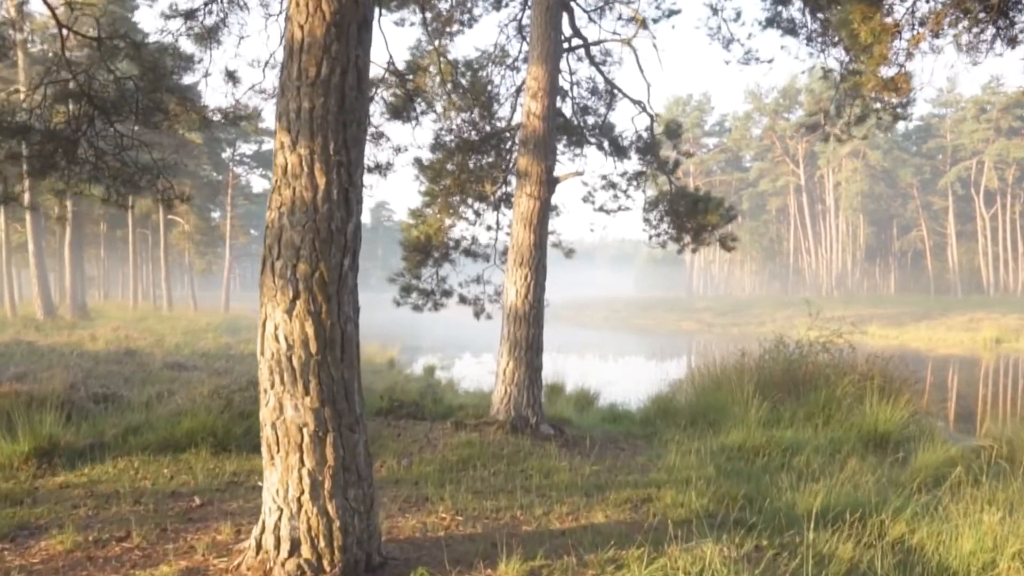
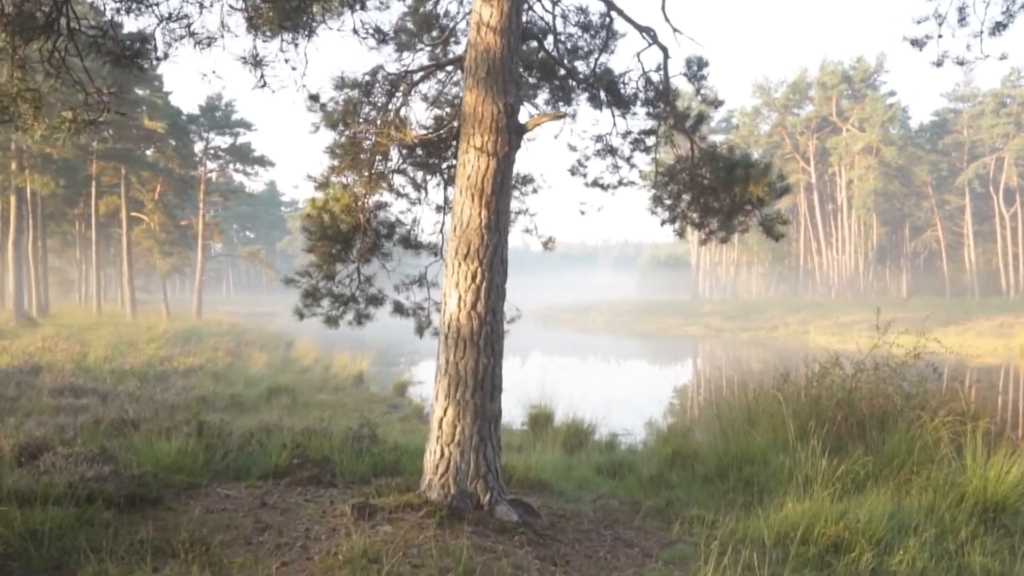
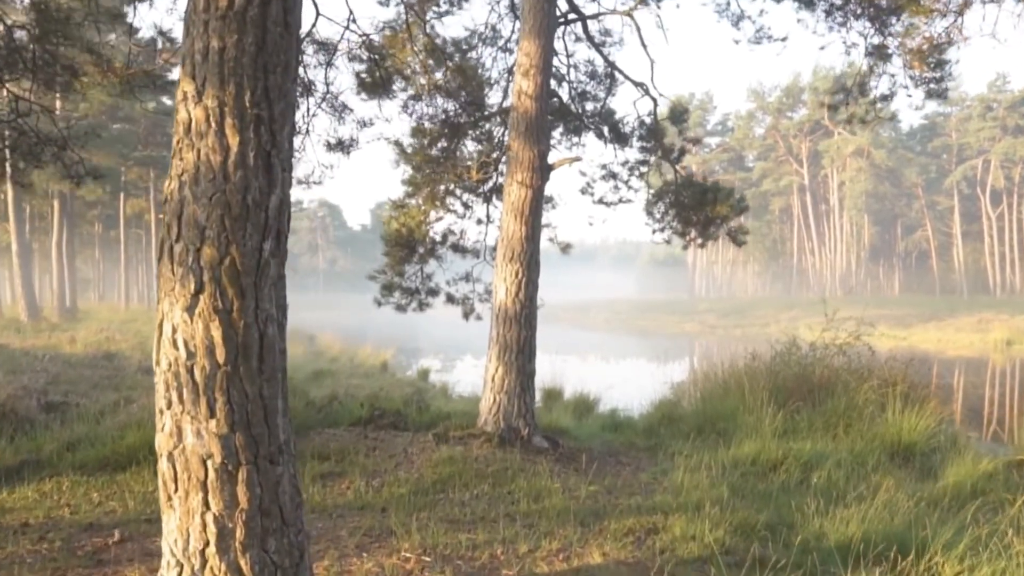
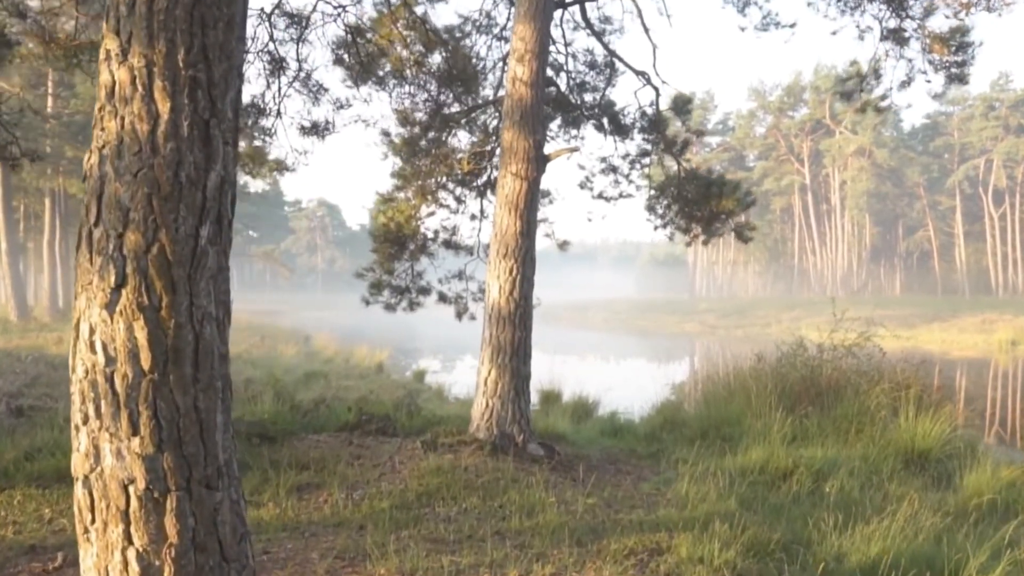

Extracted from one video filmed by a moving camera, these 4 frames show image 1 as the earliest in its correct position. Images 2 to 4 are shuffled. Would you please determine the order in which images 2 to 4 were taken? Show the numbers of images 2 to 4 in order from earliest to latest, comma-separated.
3, 4, 2
